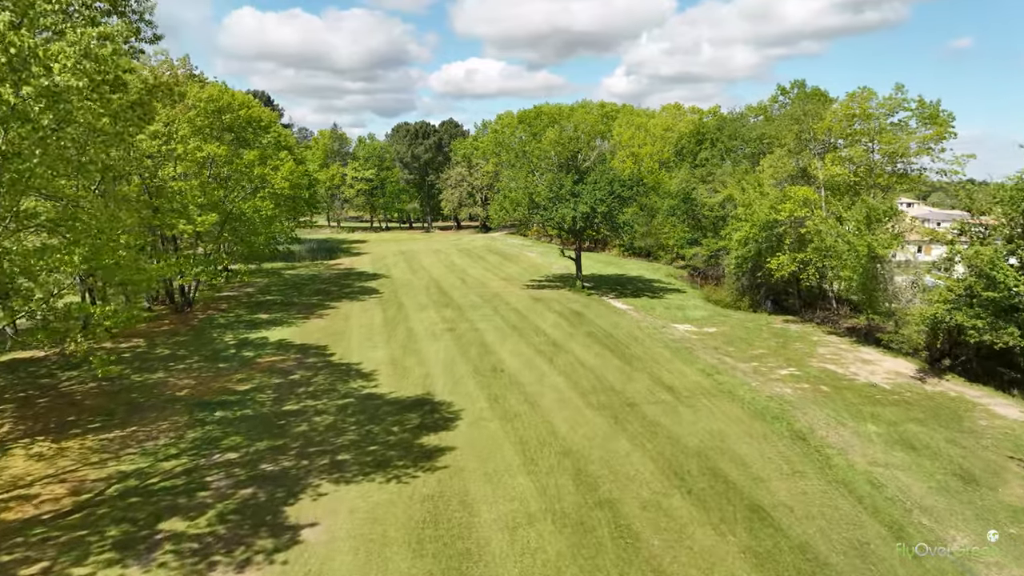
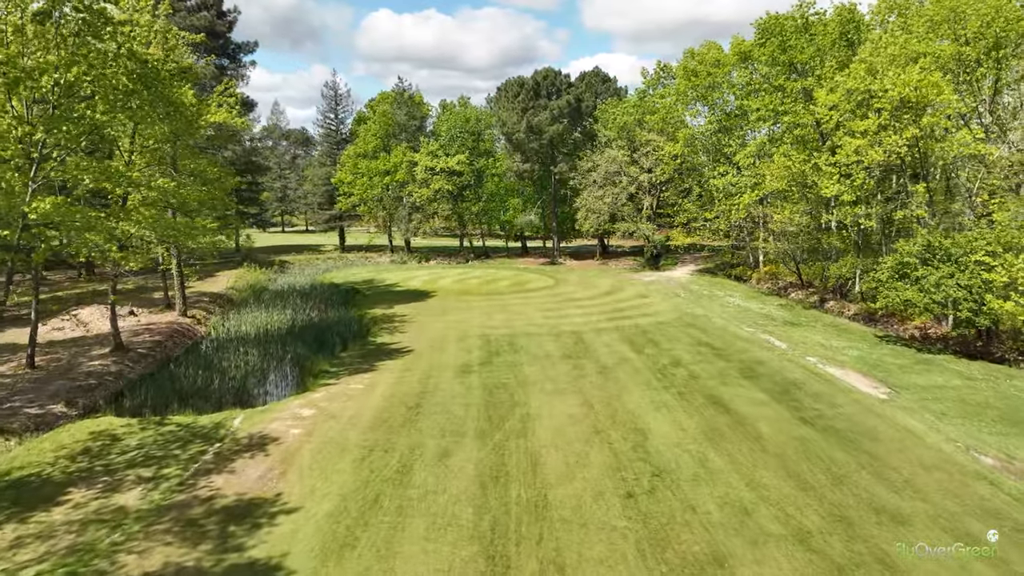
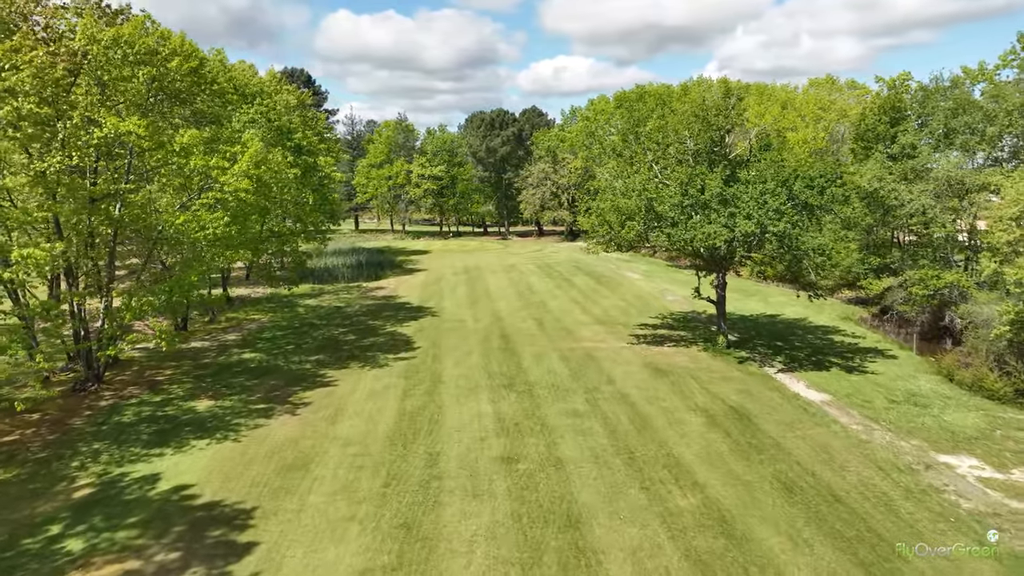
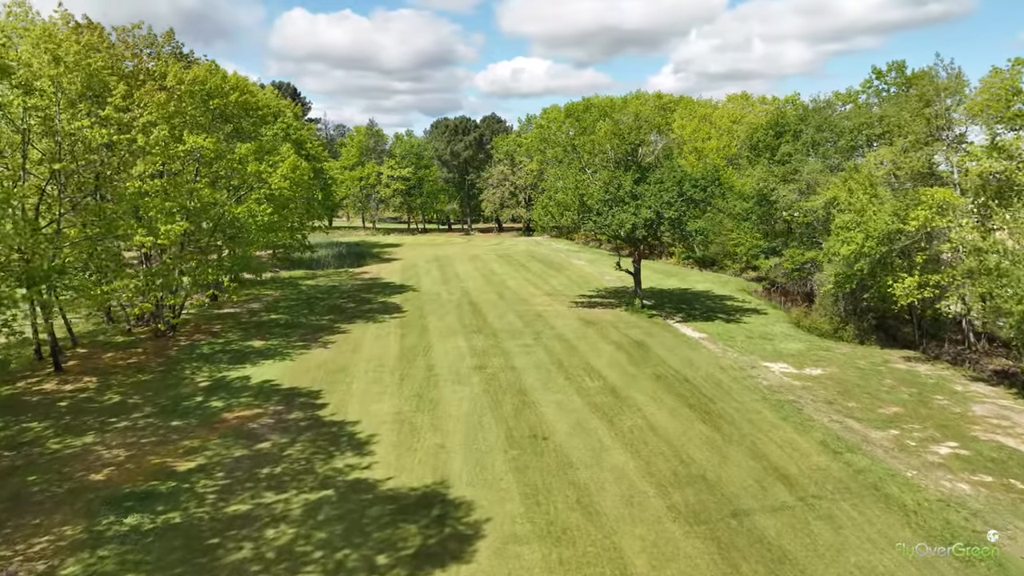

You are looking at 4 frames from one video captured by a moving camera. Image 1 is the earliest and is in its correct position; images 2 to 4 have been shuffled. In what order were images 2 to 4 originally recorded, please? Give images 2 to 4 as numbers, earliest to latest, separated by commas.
4, 3, 2
